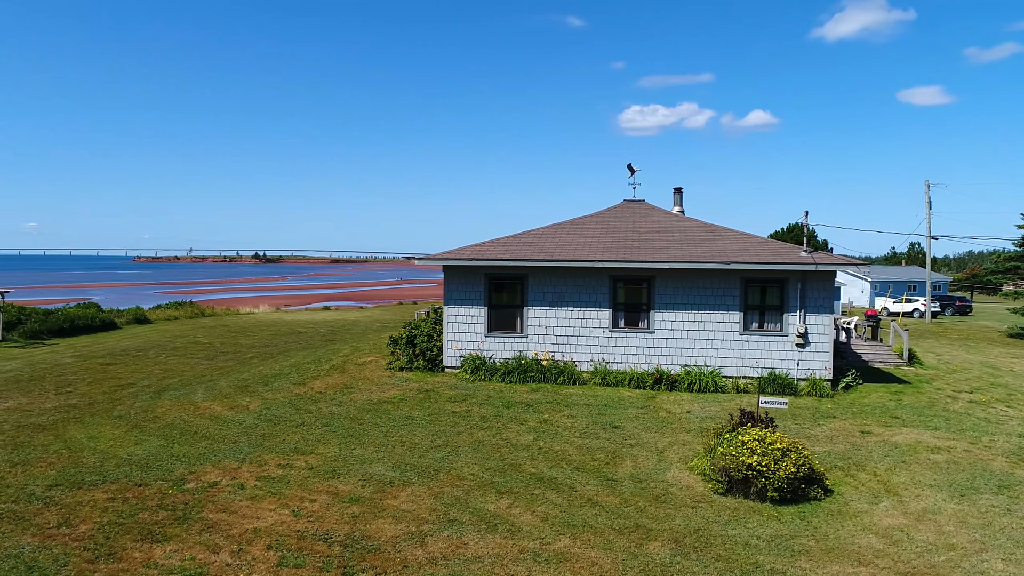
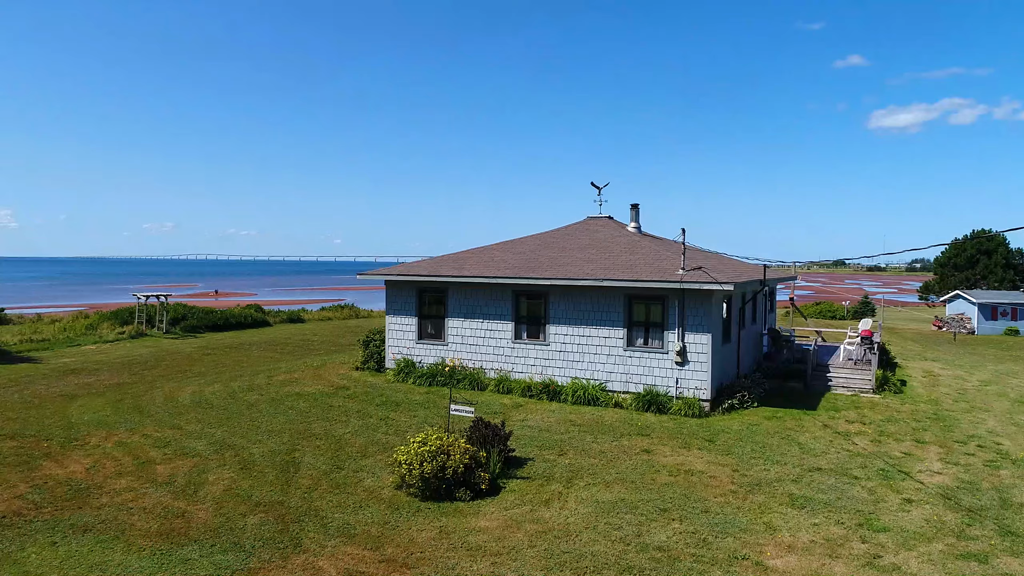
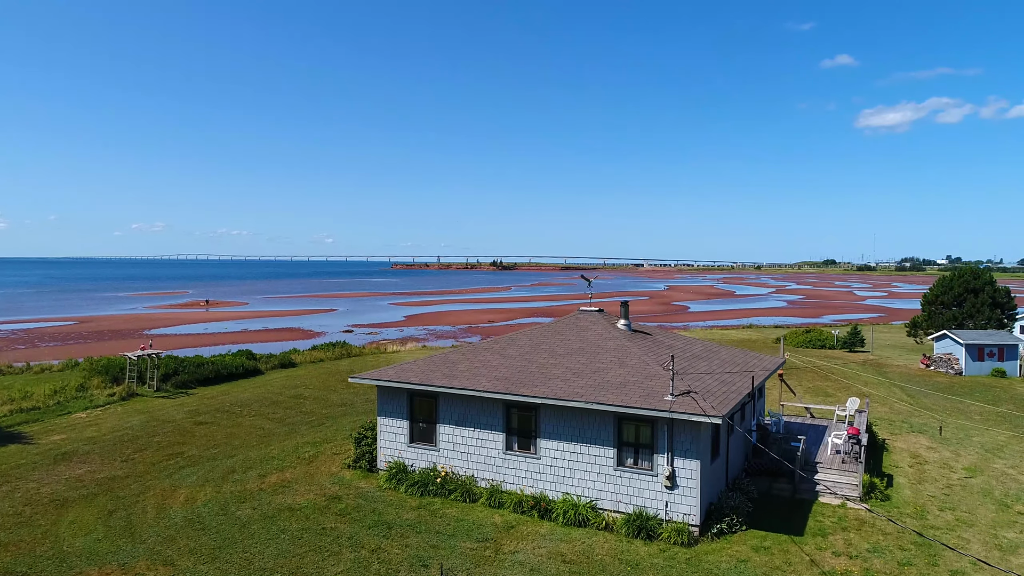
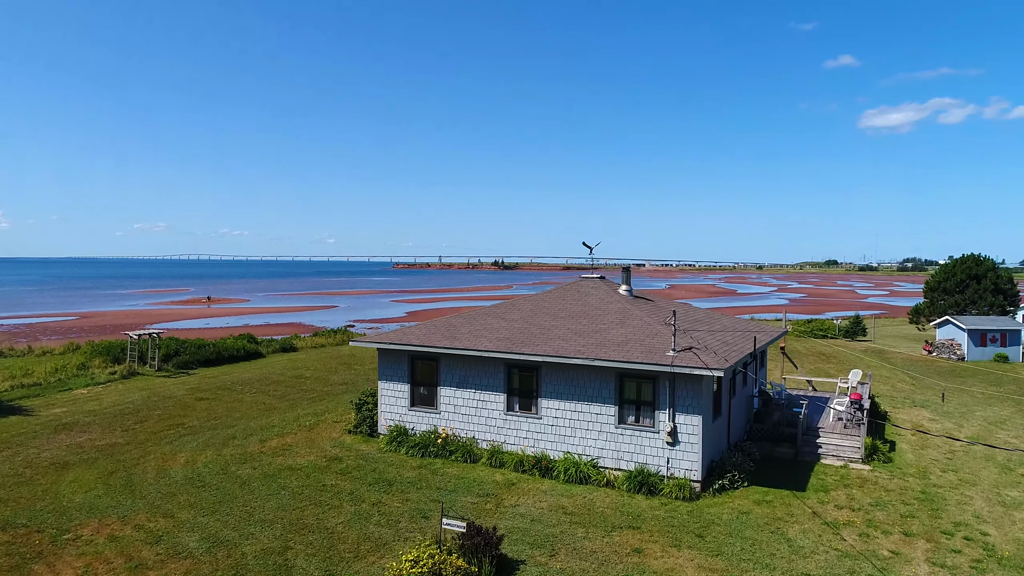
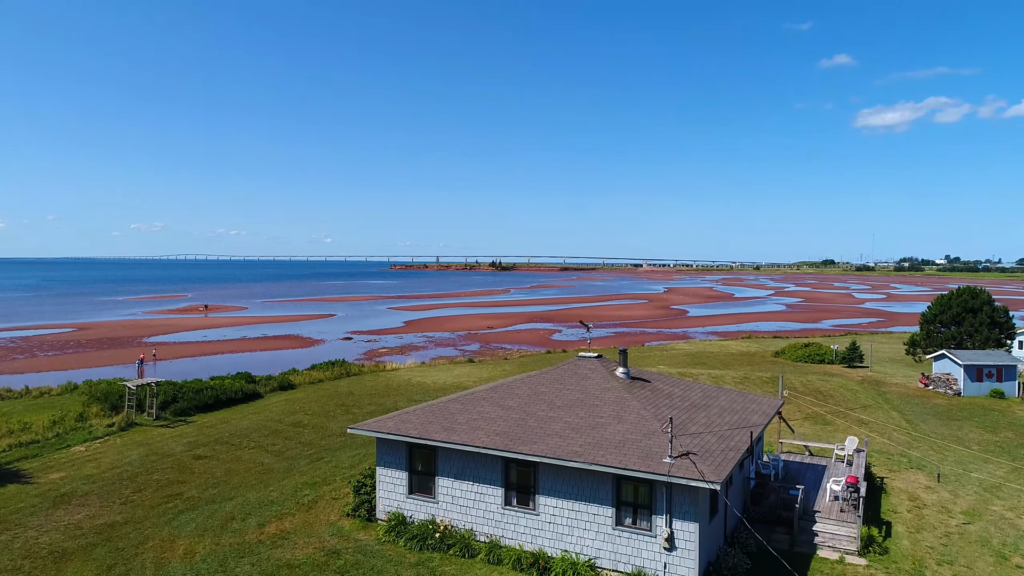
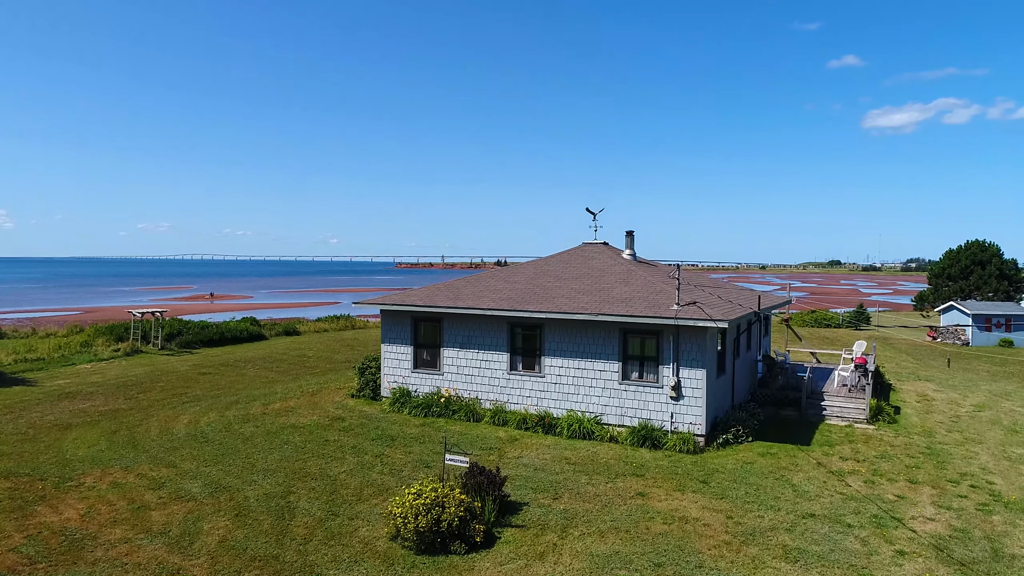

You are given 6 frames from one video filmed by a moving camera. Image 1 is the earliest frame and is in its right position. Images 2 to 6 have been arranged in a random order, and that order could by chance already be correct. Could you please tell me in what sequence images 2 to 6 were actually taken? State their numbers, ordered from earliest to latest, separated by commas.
2, 6, 4, 3, 5
